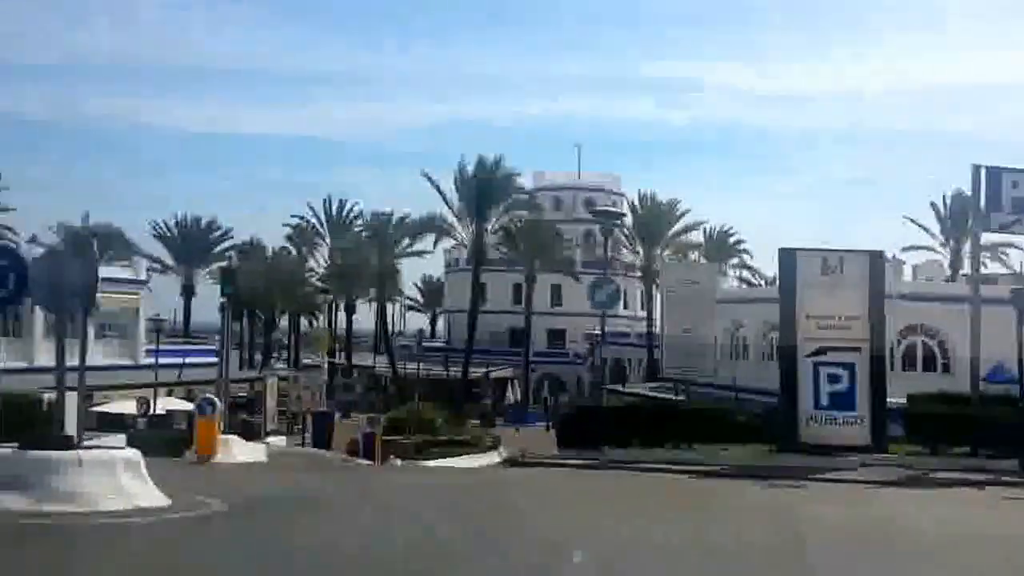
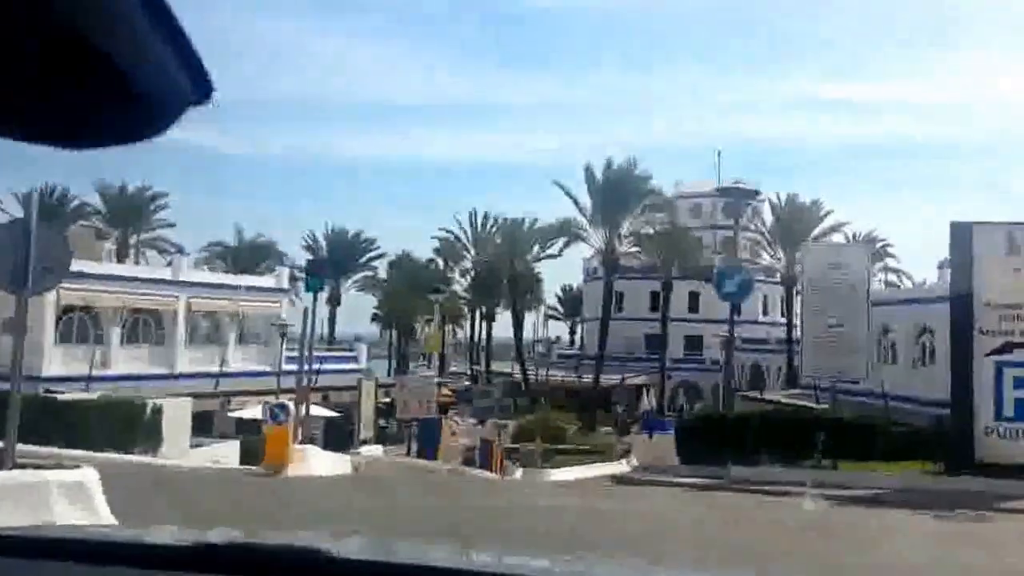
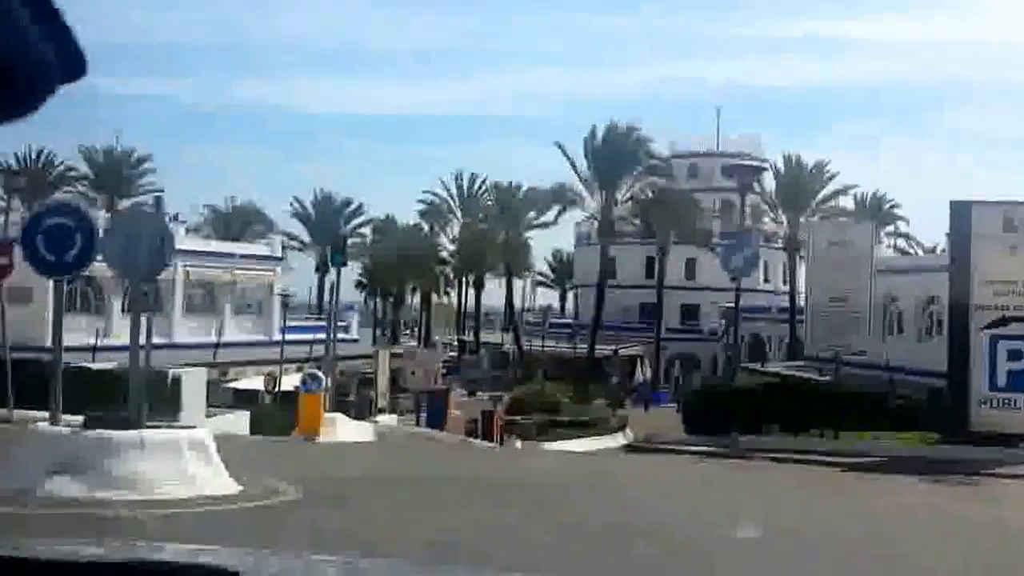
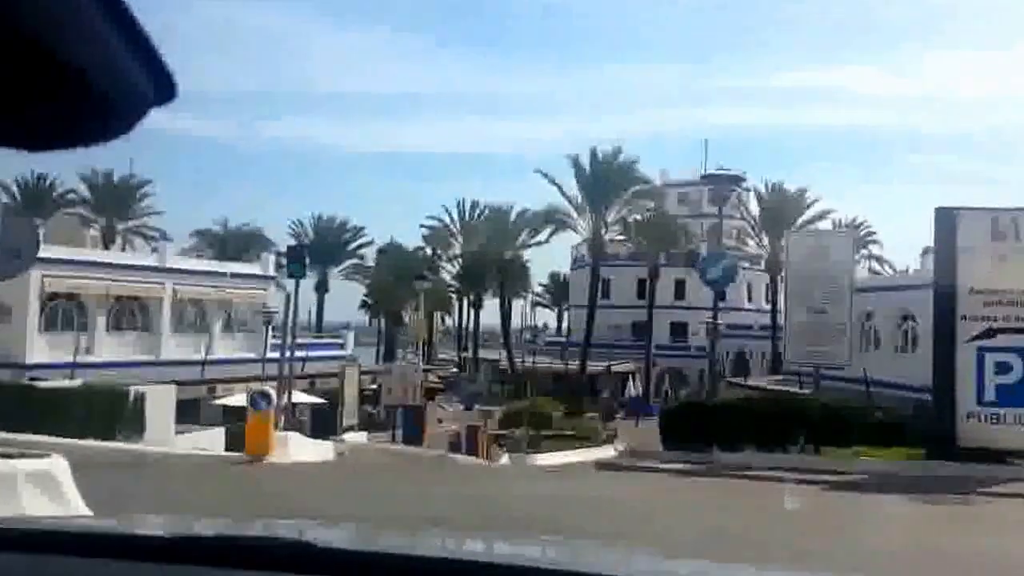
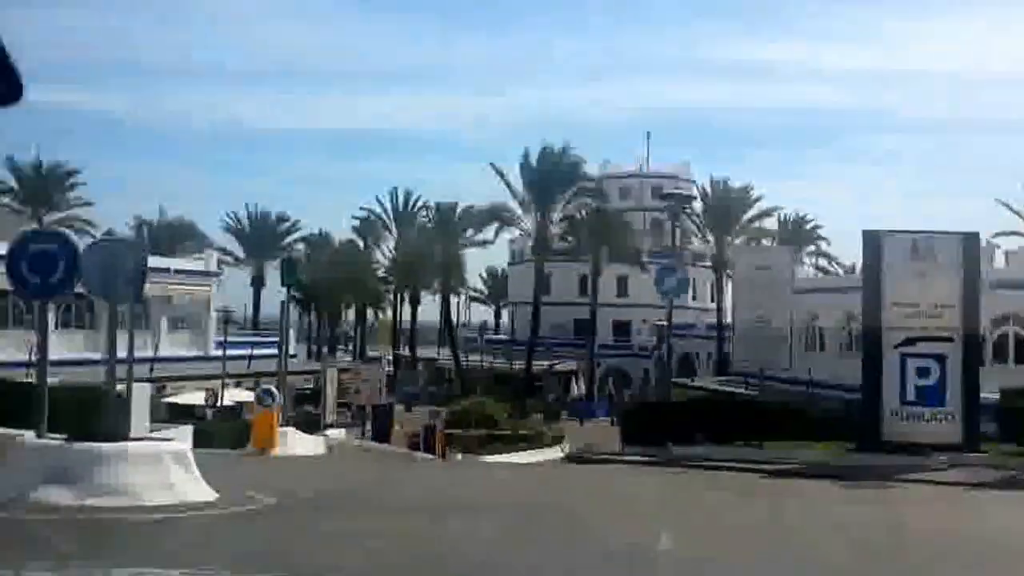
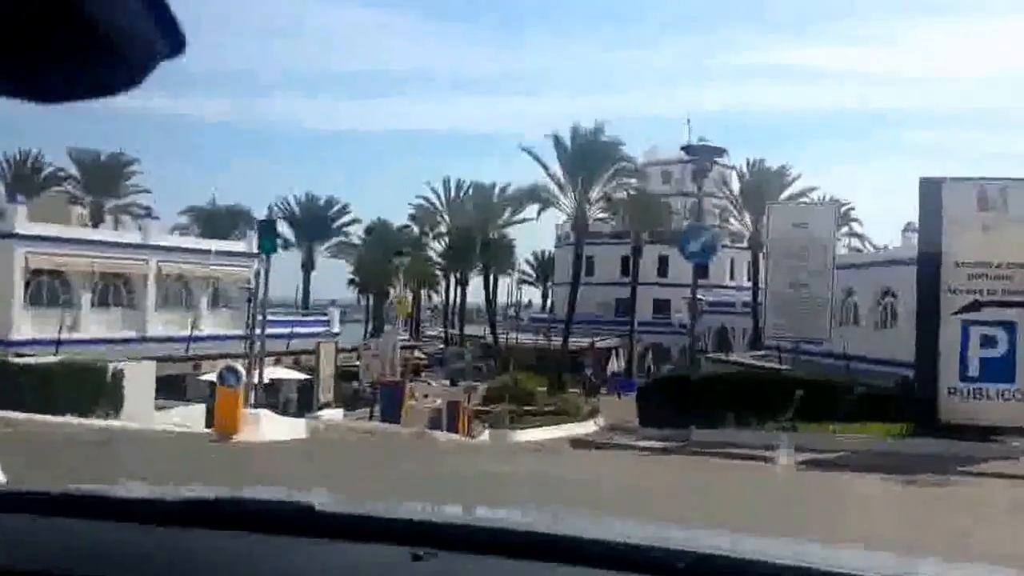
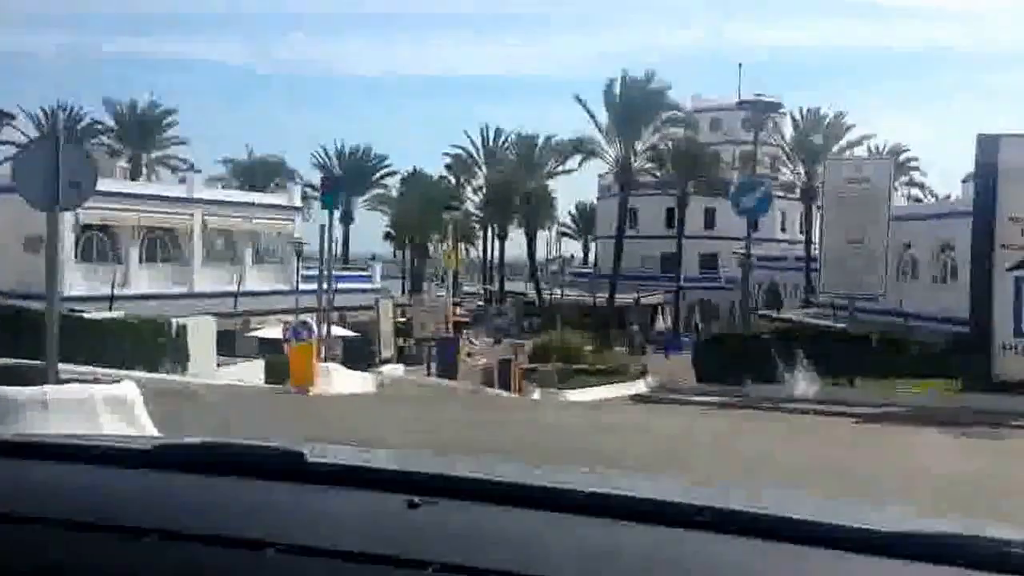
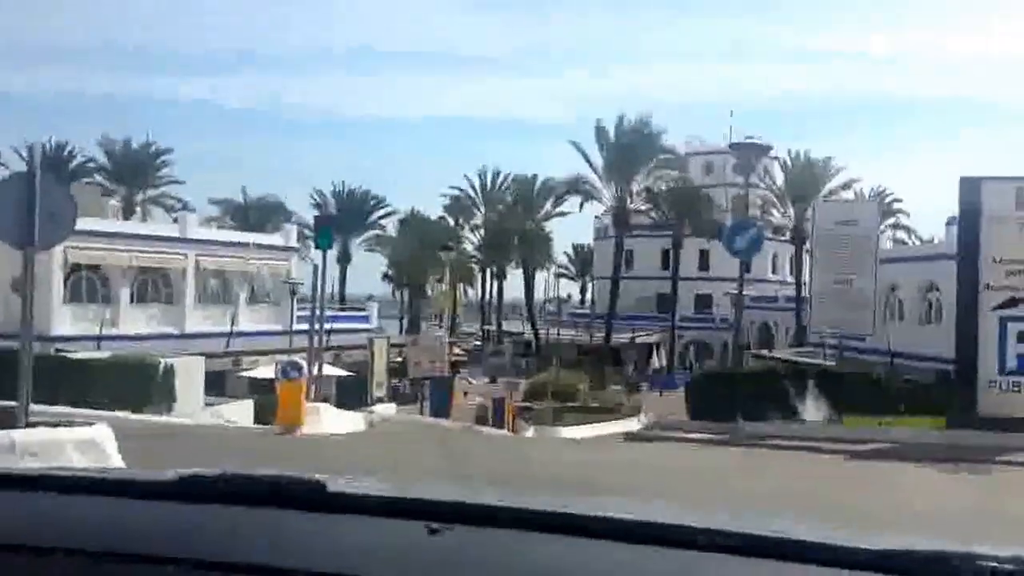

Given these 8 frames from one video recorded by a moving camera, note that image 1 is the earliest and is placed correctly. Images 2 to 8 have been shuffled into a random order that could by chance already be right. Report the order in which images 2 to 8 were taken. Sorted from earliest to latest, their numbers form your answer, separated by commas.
5, 3, 7, 8, 2, 4, 6
